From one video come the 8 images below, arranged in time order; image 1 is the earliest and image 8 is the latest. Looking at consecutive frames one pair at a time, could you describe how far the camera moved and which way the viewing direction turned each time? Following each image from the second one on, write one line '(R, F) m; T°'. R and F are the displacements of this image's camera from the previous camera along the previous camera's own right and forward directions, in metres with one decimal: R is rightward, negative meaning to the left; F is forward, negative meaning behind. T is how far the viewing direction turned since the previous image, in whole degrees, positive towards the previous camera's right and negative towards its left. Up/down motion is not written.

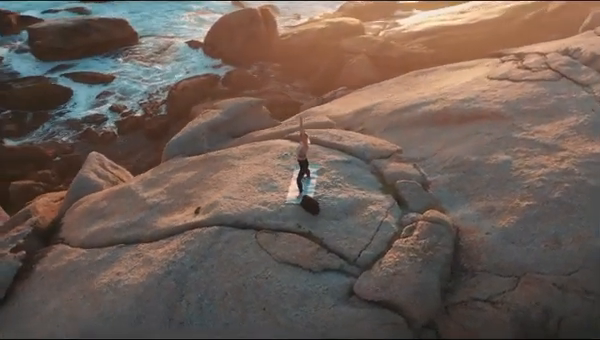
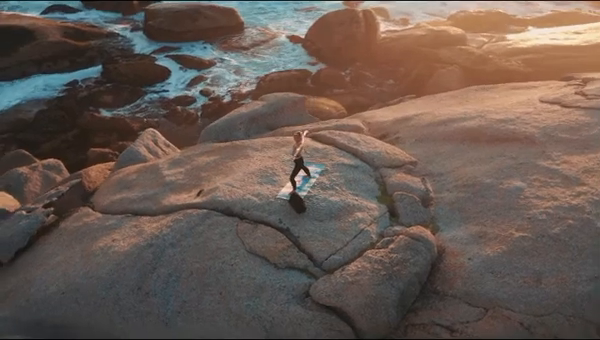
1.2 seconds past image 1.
(+1.7, +0.1) m; -12°
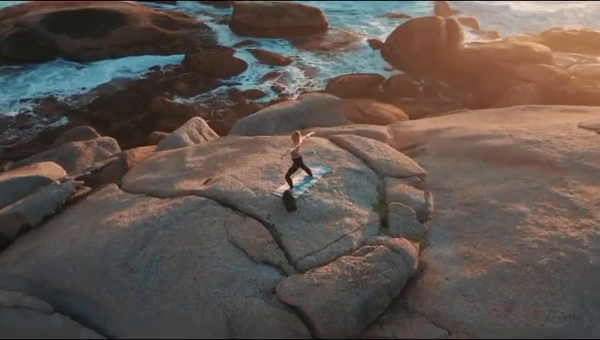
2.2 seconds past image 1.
(+1.3, +0.1) m; -9°
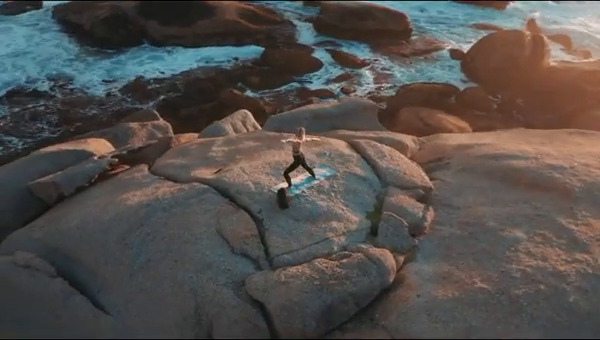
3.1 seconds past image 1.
(+1.3, +0.1) m; -9°
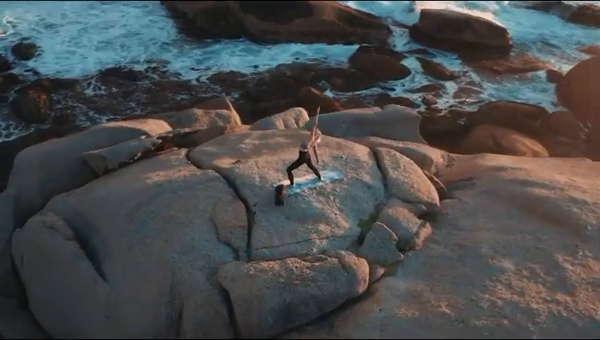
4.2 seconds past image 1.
(+1.5, +0.1) m; -11°
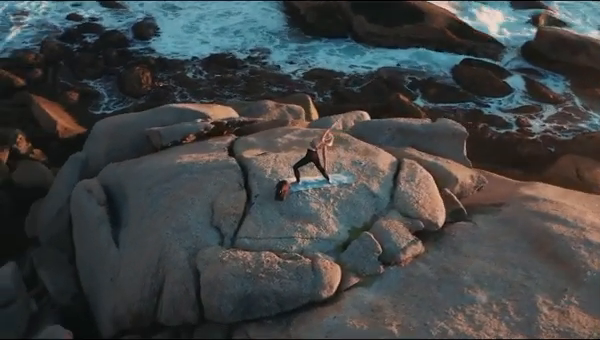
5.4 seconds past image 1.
(+1.6, +0.1) m; -12°
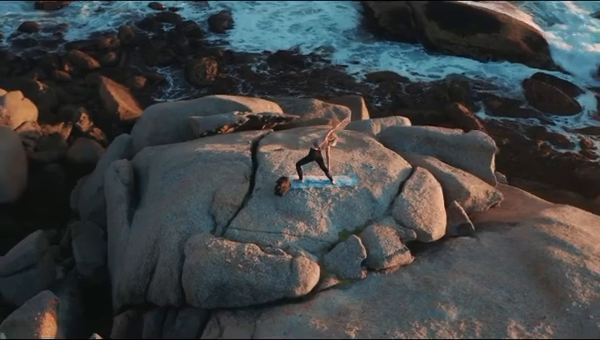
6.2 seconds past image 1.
(+1.1, 0.0) m; -8°
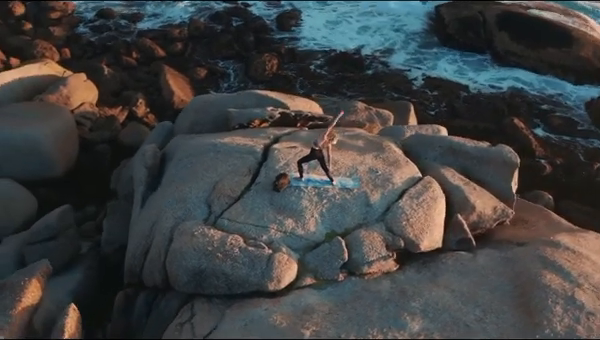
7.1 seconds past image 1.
(+1.1, 0.0) m; -8°
